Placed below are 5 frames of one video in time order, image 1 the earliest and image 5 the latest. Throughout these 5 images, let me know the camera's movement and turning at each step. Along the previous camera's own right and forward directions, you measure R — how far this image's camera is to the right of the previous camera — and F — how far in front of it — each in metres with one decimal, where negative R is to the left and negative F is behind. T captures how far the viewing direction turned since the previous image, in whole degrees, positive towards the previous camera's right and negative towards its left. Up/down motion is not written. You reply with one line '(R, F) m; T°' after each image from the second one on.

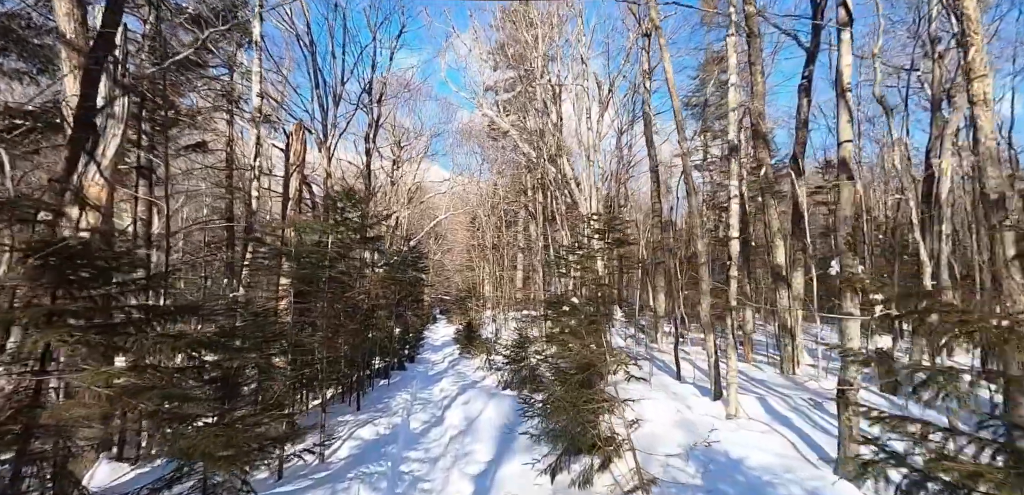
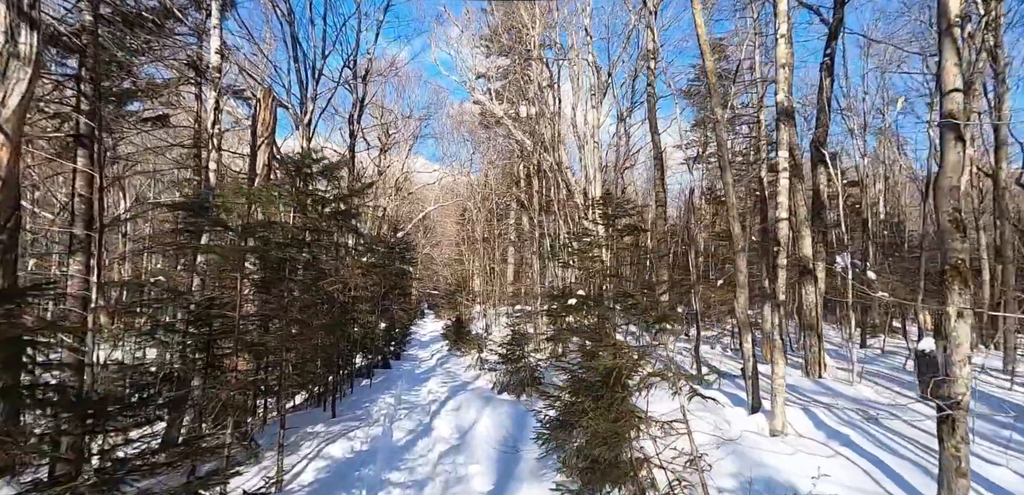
(-0.1, +1.0) m; +1°
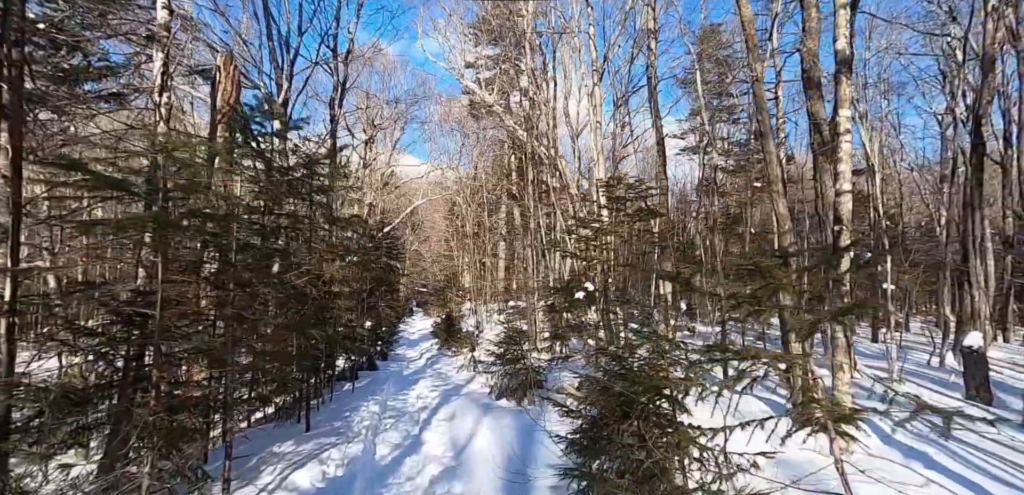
(-0.1, +0.9) m; +1°
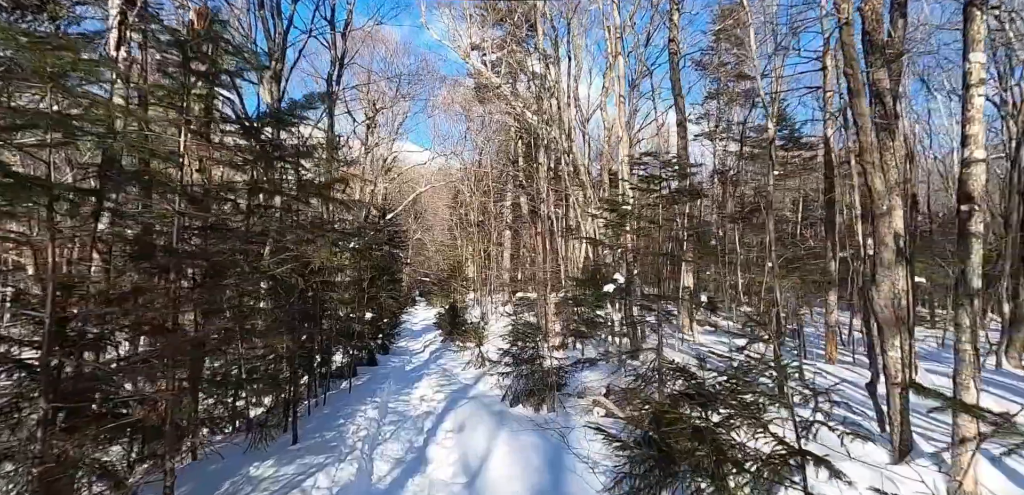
(-0.2, +0.9) m; 0°
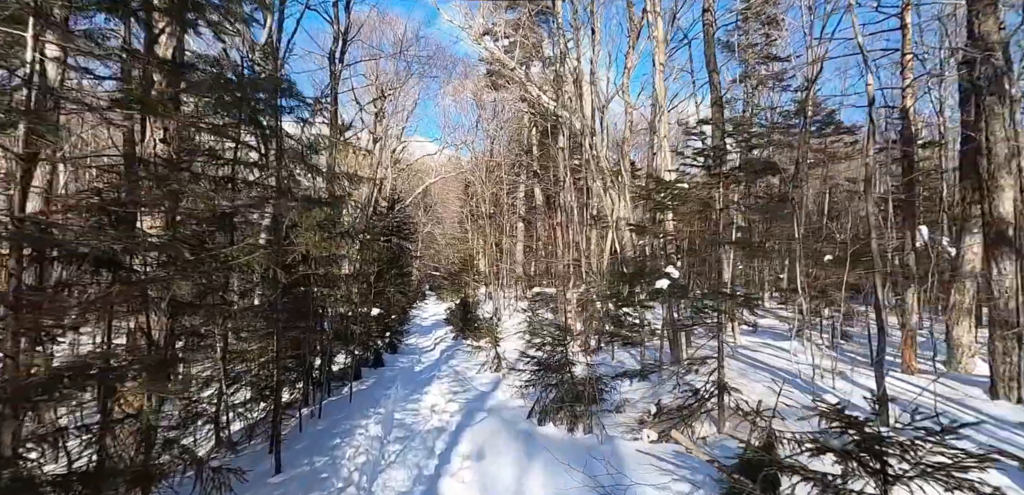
(-0.2, +1.0) m; -1°
